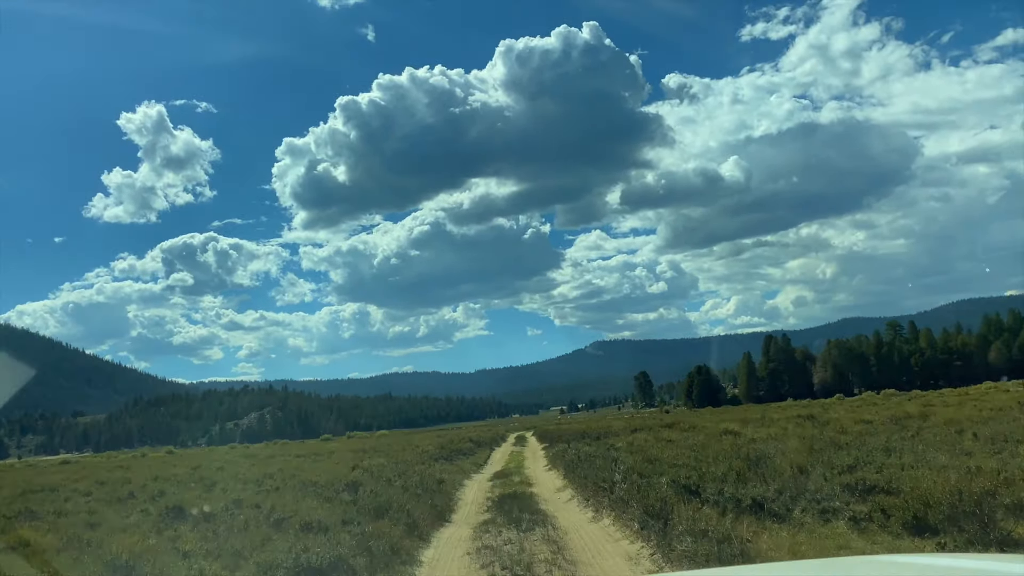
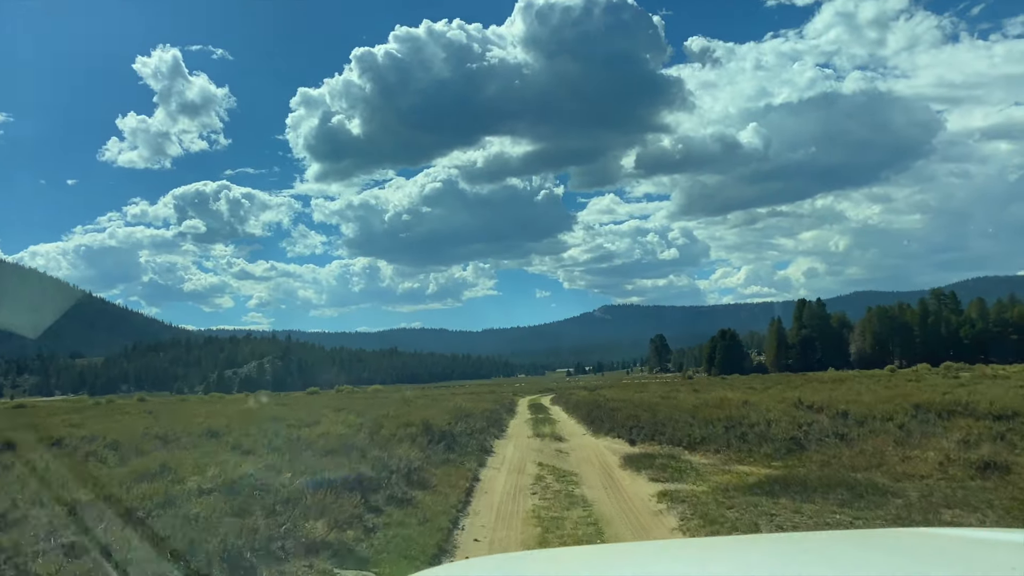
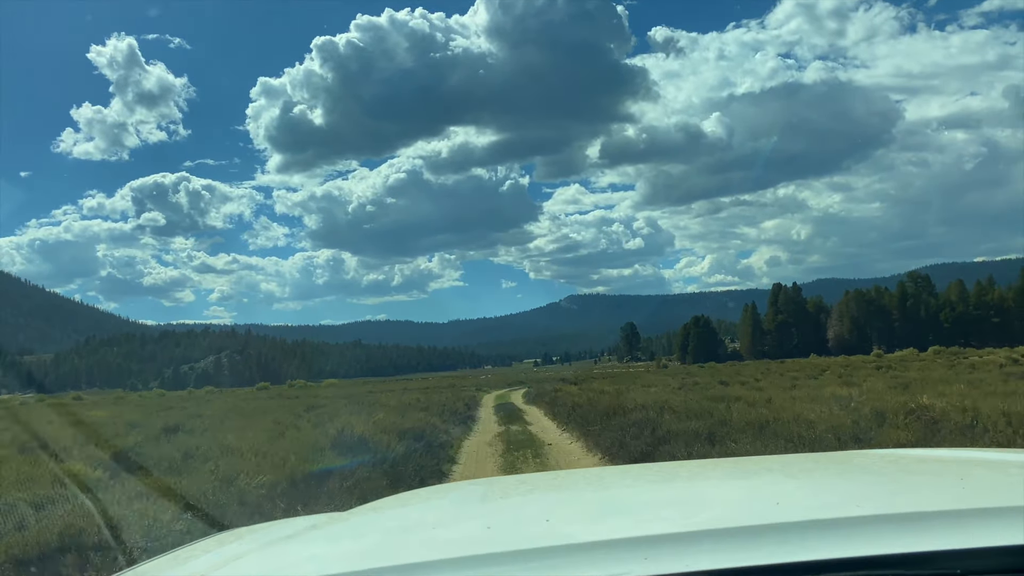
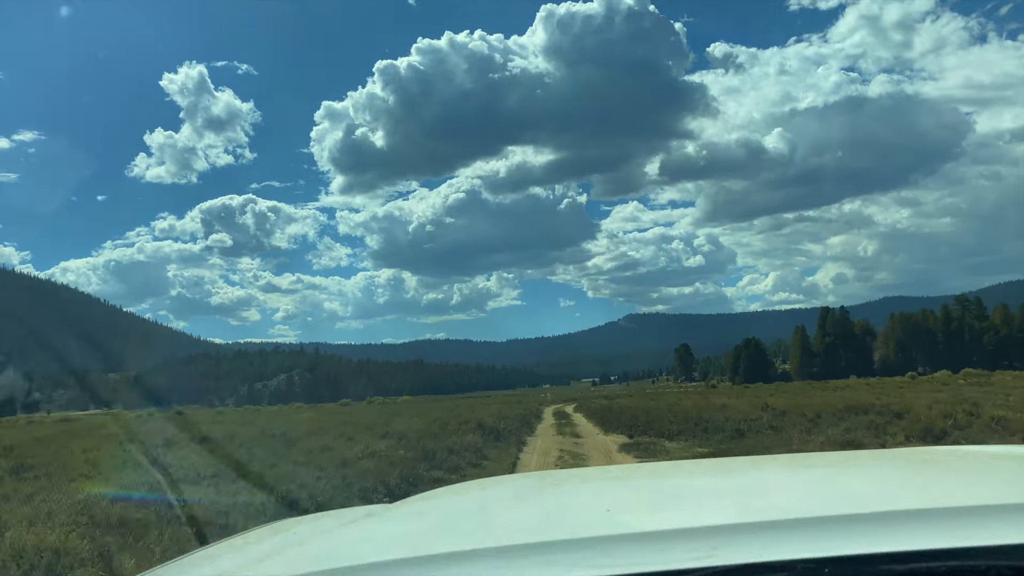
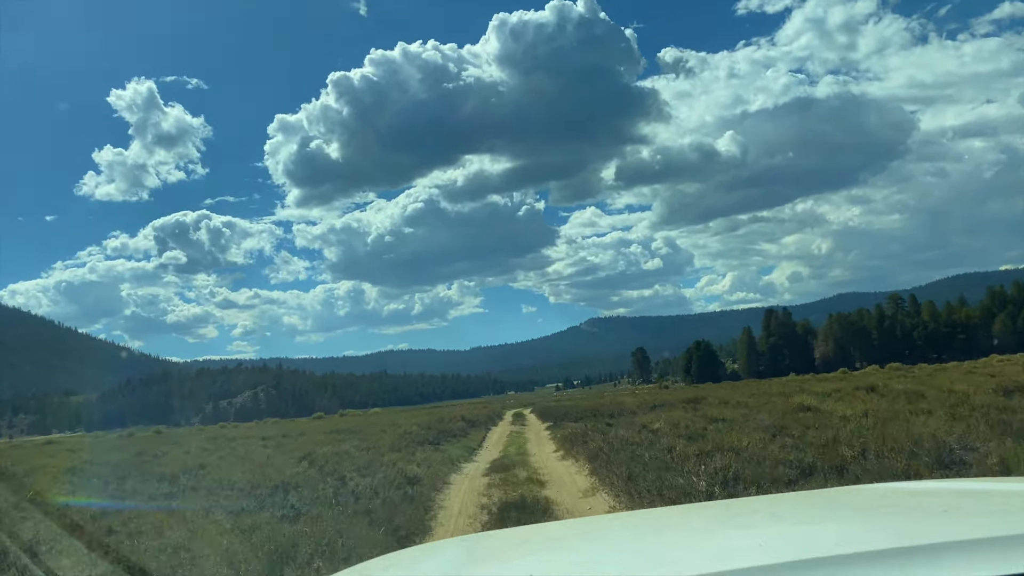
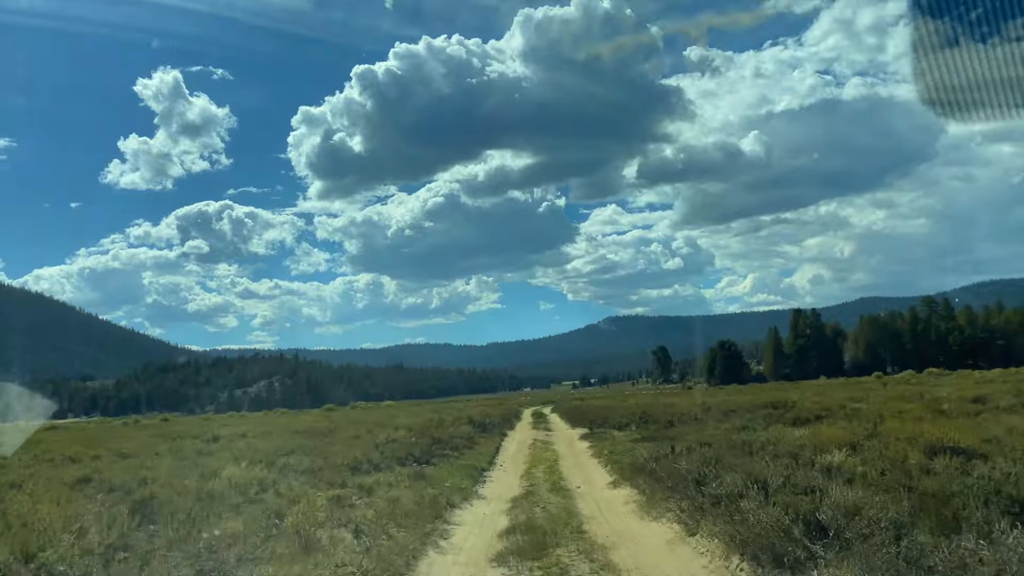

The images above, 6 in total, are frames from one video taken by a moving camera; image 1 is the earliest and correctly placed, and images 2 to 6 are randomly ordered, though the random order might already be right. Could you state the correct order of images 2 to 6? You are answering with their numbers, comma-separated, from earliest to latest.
5, 6, 4, 2, 3
